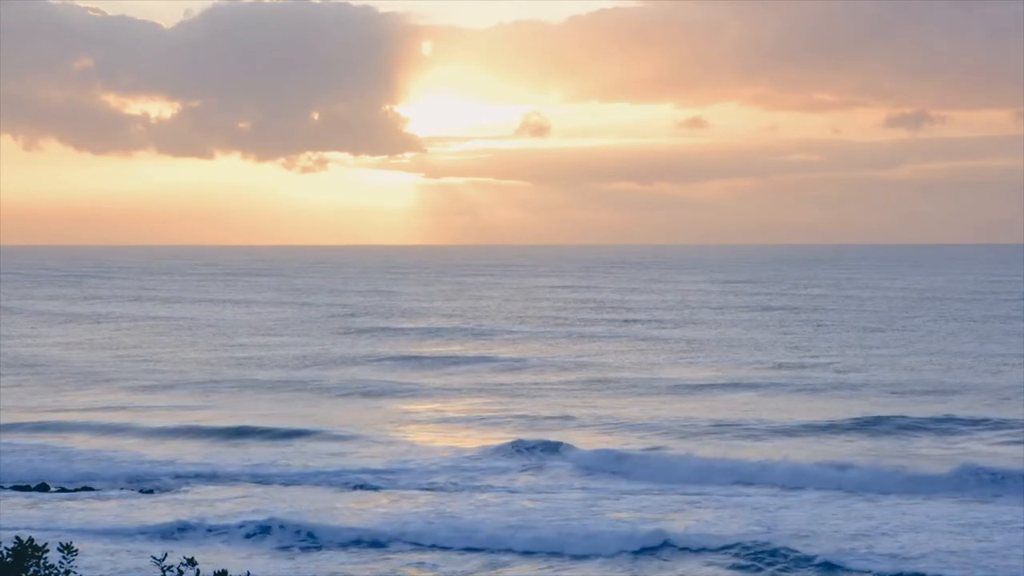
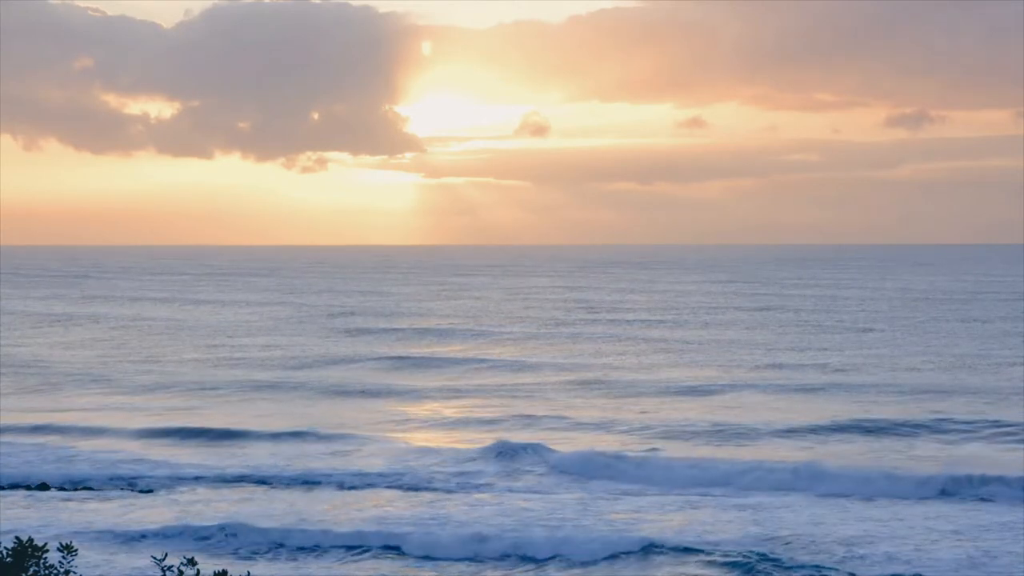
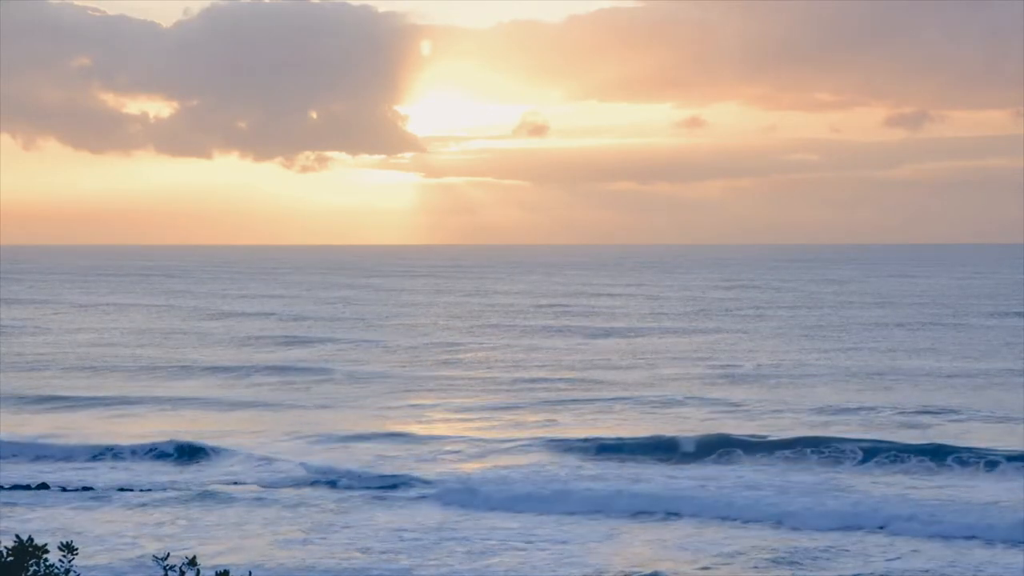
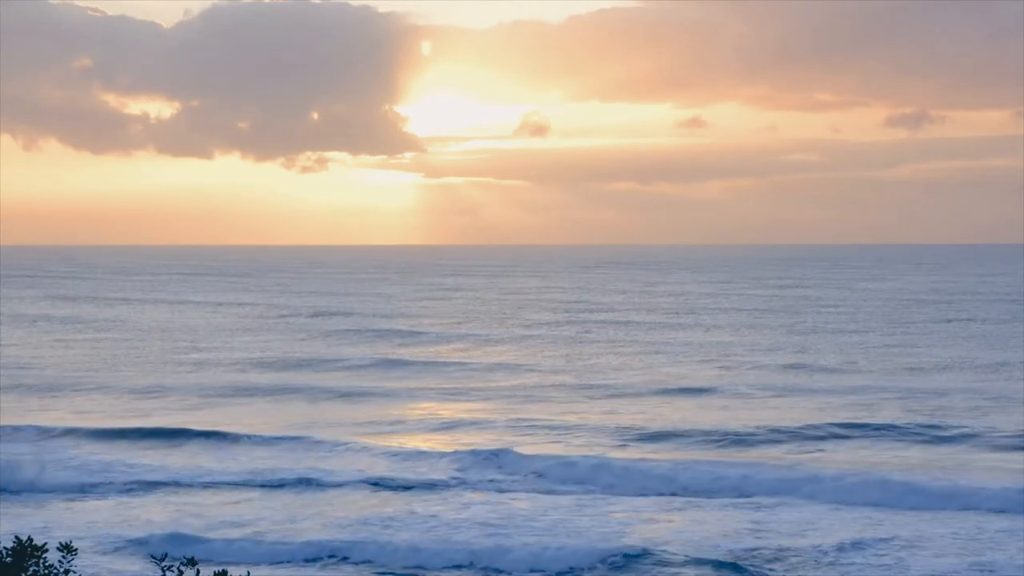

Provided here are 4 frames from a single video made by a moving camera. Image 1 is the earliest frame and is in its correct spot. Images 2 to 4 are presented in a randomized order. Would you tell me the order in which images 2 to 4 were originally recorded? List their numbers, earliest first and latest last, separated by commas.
2, 4, 3
